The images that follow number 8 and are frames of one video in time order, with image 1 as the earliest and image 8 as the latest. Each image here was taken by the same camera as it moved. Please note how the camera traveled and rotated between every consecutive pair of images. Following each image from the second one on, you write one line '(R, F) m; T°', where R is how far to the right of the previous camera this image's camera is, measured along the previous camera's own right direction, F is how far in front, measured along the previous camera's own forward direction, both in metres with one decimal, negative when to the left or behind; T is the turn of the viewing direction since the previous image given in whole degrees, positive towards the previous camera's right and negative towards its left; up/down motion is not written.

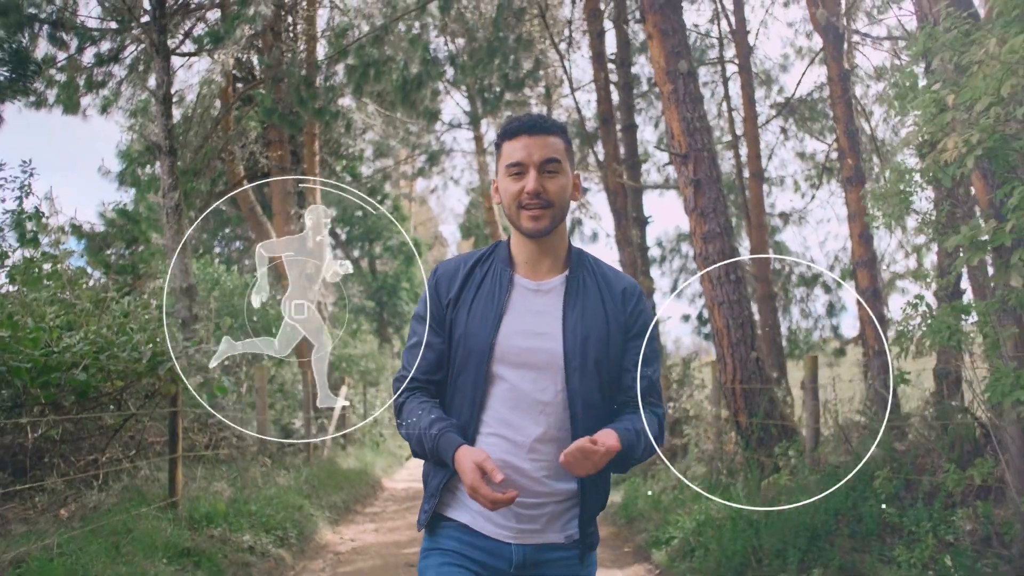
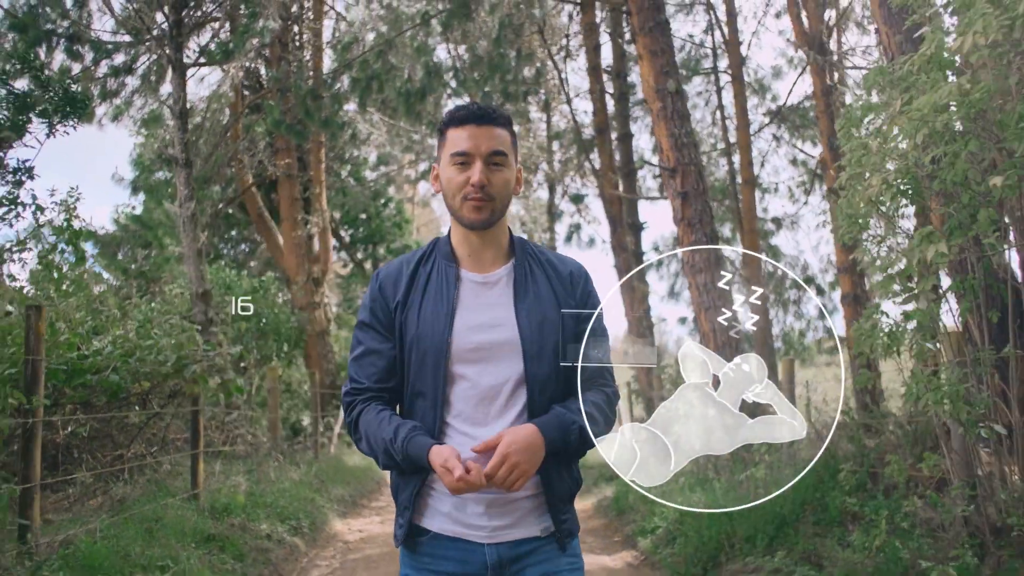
(0.0, -0.5) m; 0°
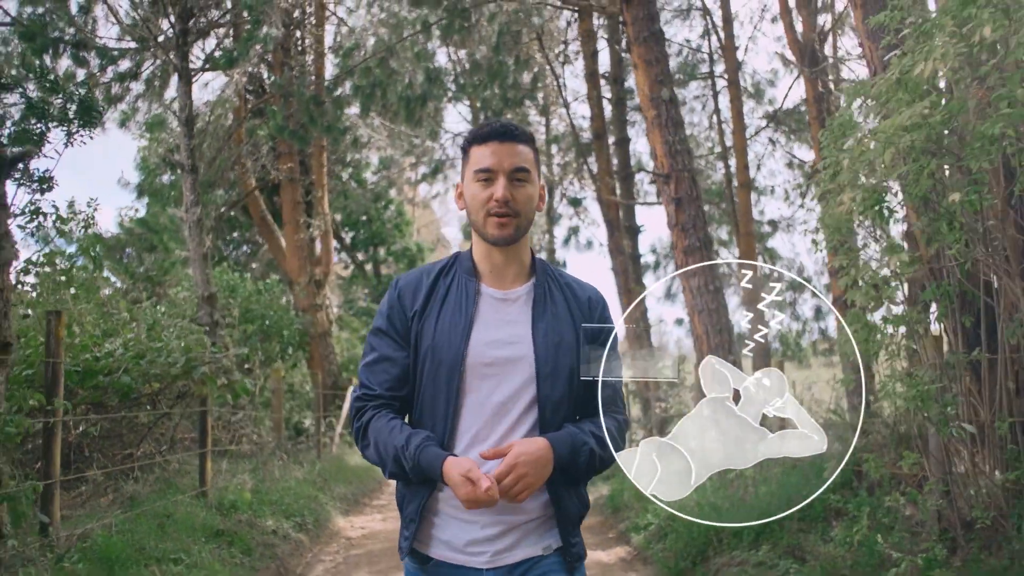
(0.0, -0.2) m; 0°
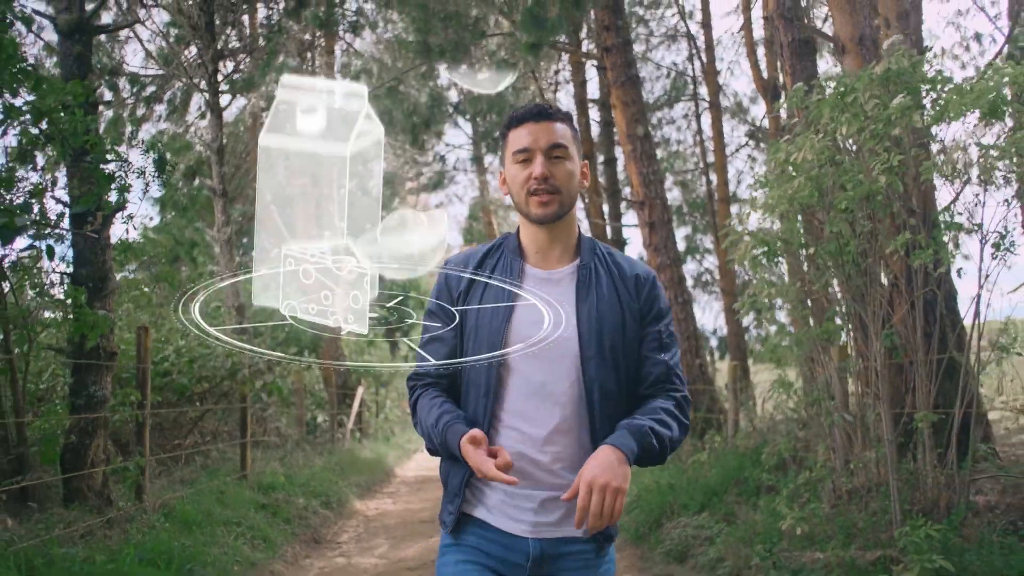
(+0.1, -1.4) m; 0°
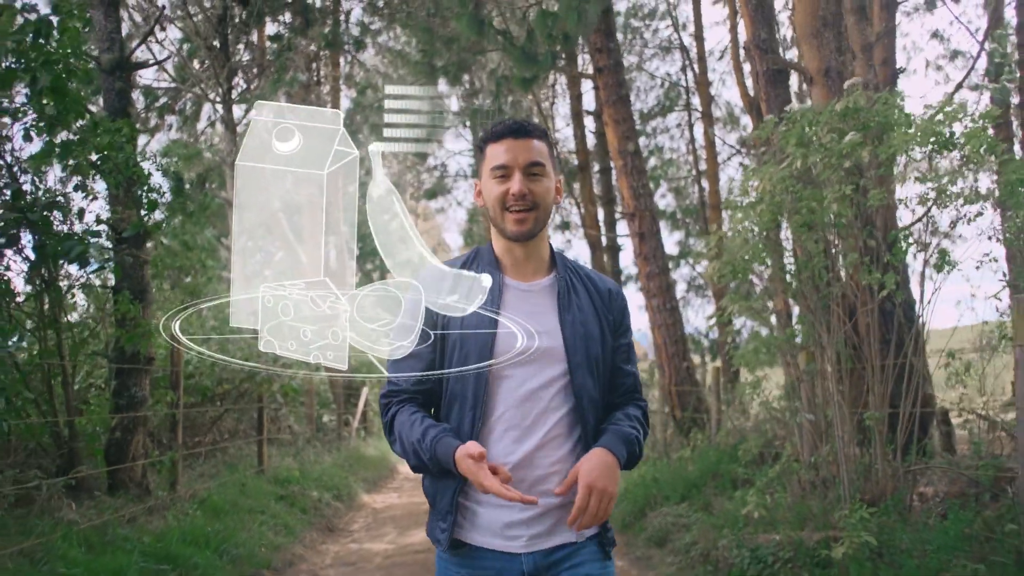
(0.0, -0.7) m; 0°
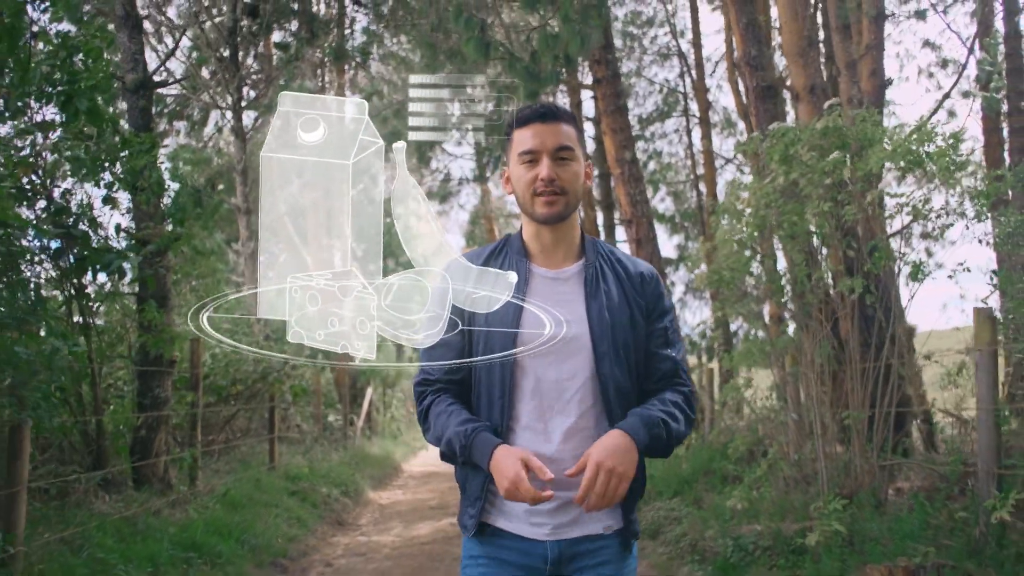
(0.0, -0.4) m; 0°
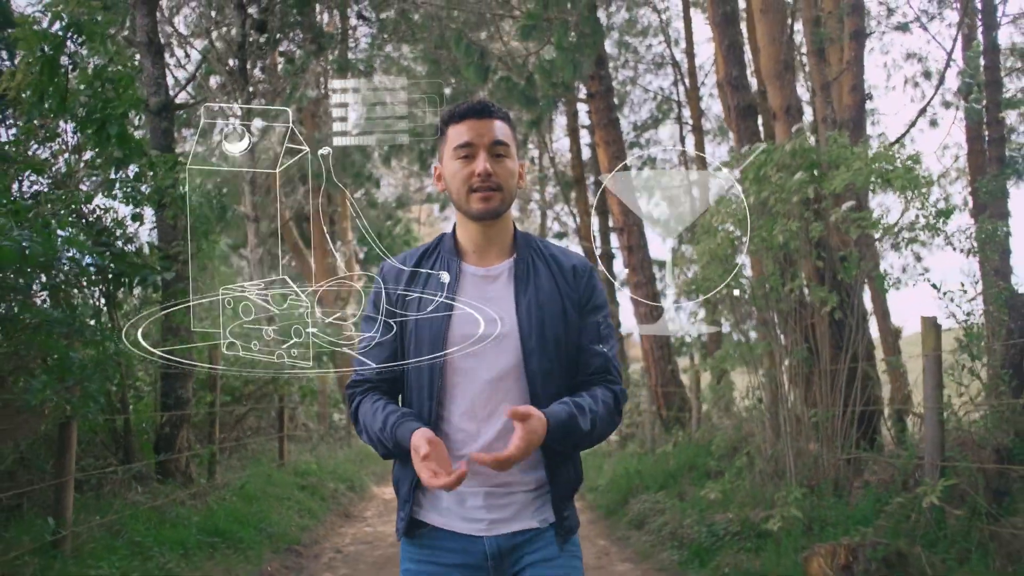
(0.0, -0.6) m; 0°
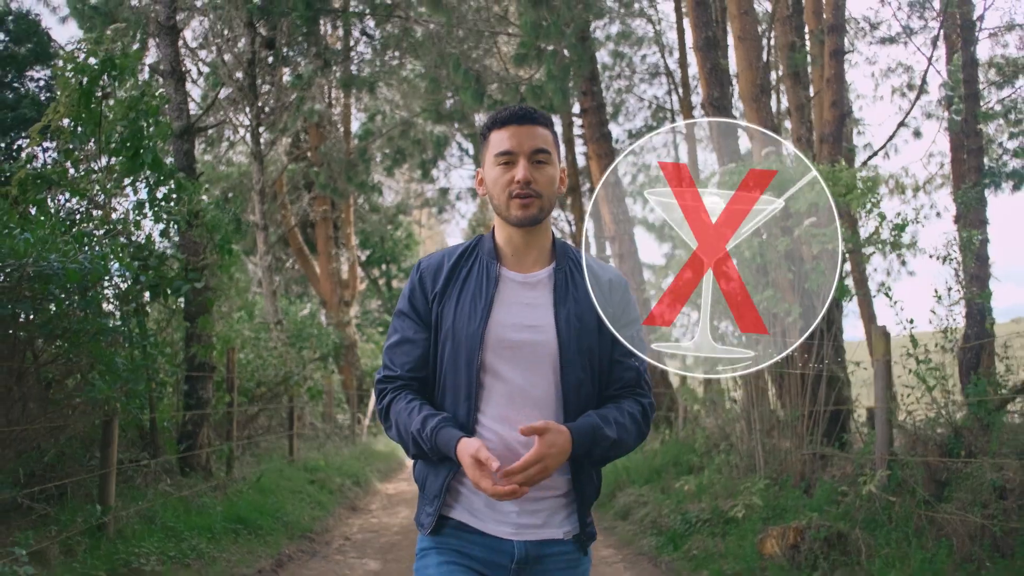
(+0.1, -0.7) m; 0°
